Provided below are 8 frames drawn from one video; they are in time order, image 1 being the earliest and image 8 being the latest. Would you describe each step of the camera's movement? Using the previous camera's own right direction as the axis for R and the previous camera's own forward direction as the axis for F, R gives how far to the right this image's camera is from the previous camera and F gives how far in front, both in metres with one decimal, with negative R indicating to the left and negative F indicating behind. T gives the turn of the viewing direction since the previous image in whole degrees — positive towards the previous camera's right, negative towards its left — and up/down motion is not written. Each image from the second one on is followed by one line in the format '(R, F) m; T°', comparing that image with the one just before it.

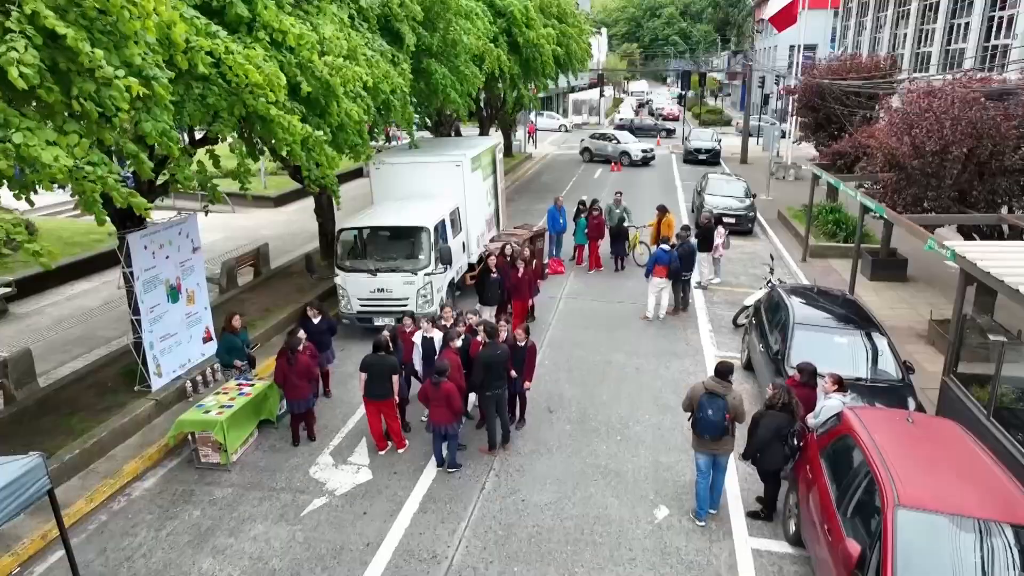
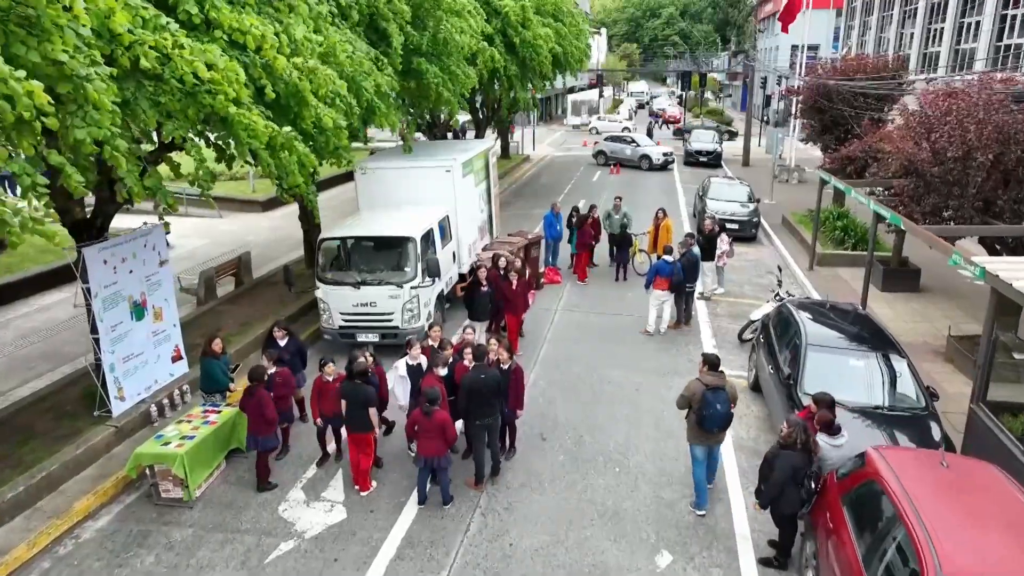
(+0.1, +0.7) m; 0°
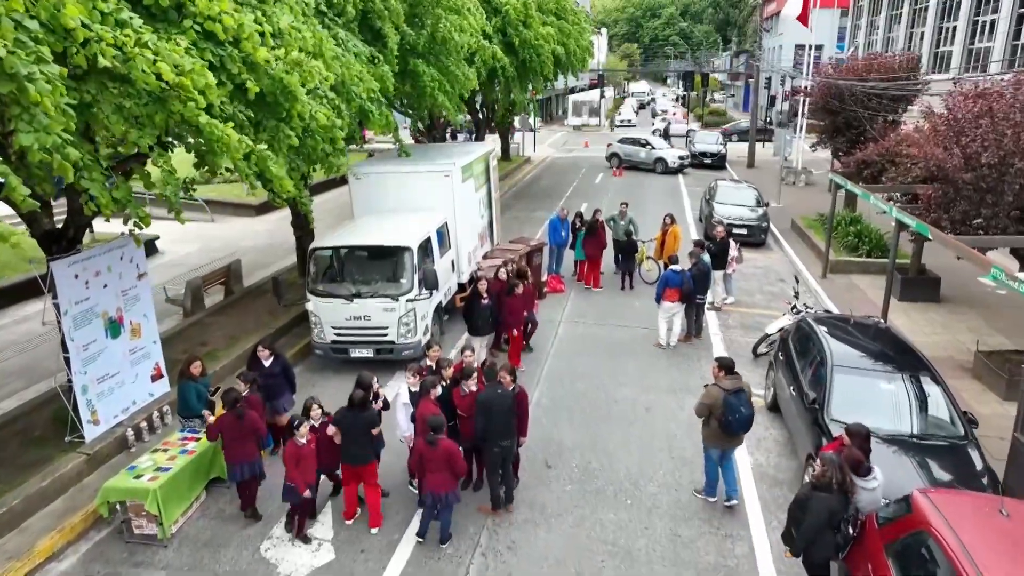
(0.0, +0.6) m; 0°
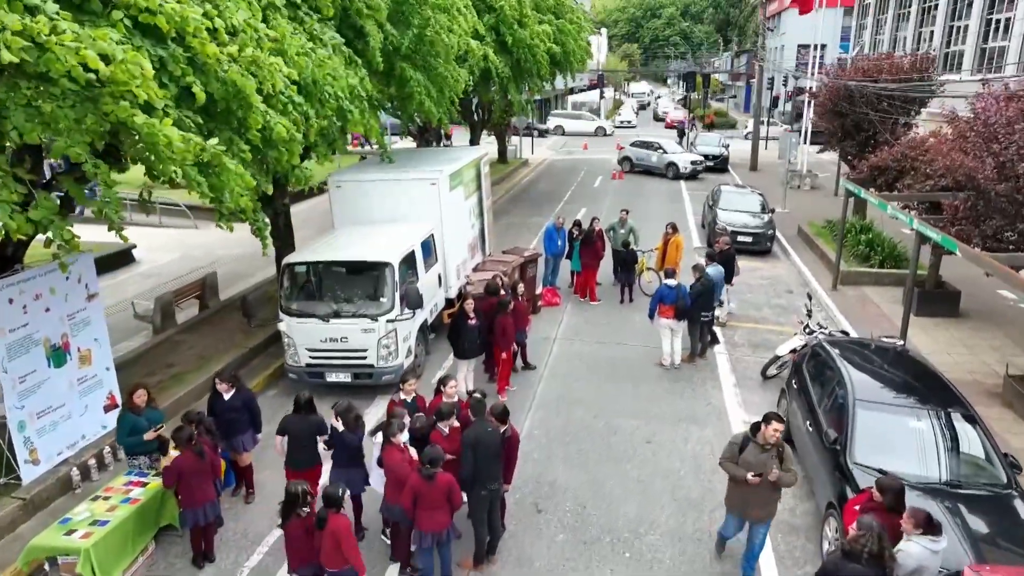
(+0.1, +0.8) m; 0°
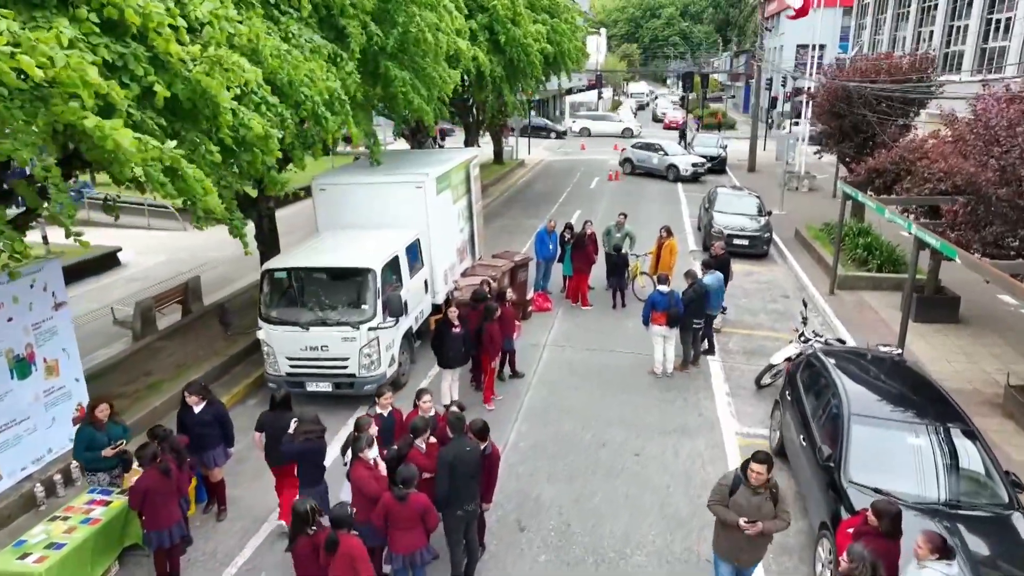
(+0.2, +0.3) m; 0°
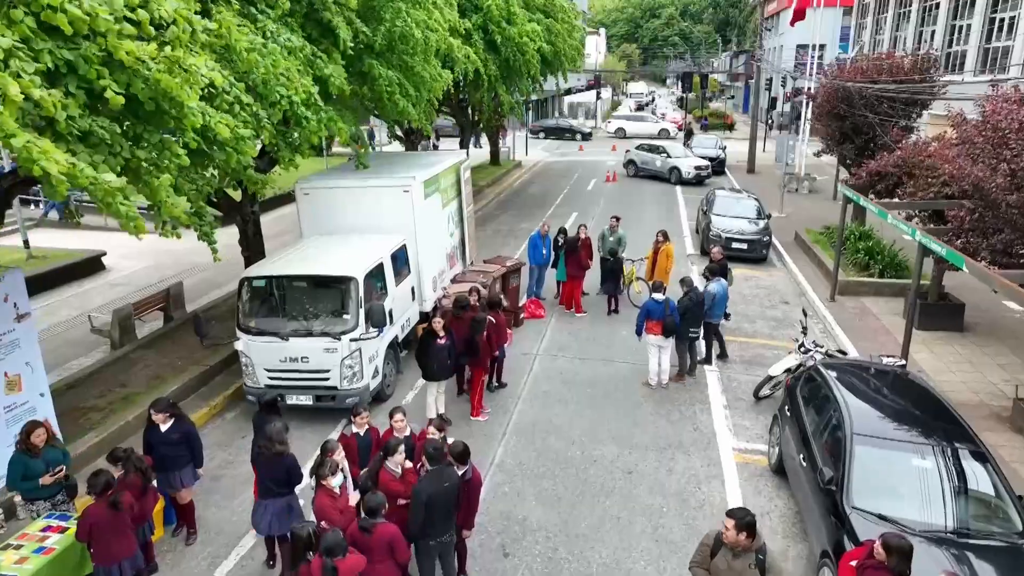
(+0.1, +0.4) m; 0°
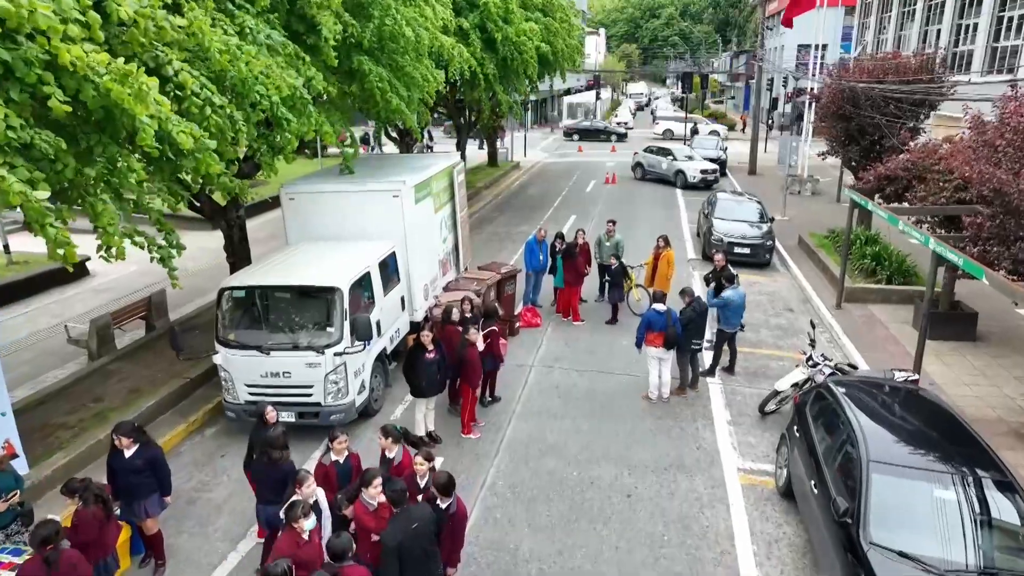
(+0.1, +0.5) m; 0°
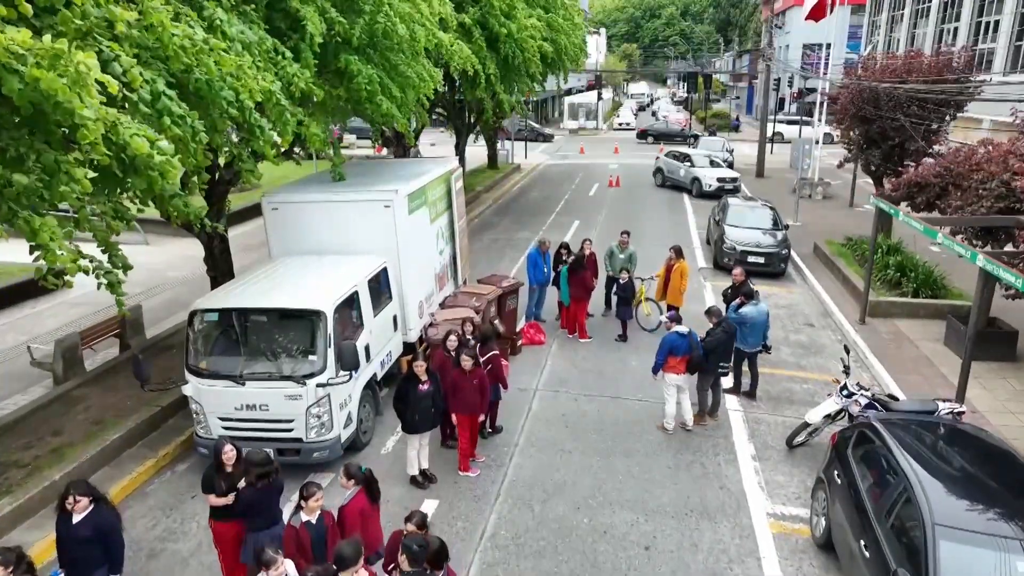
(0.0, +0.9) m; 0°
